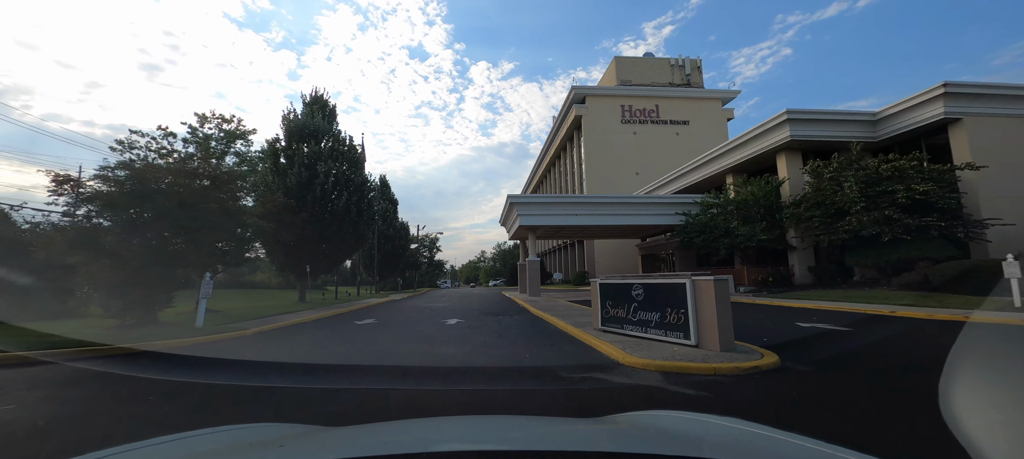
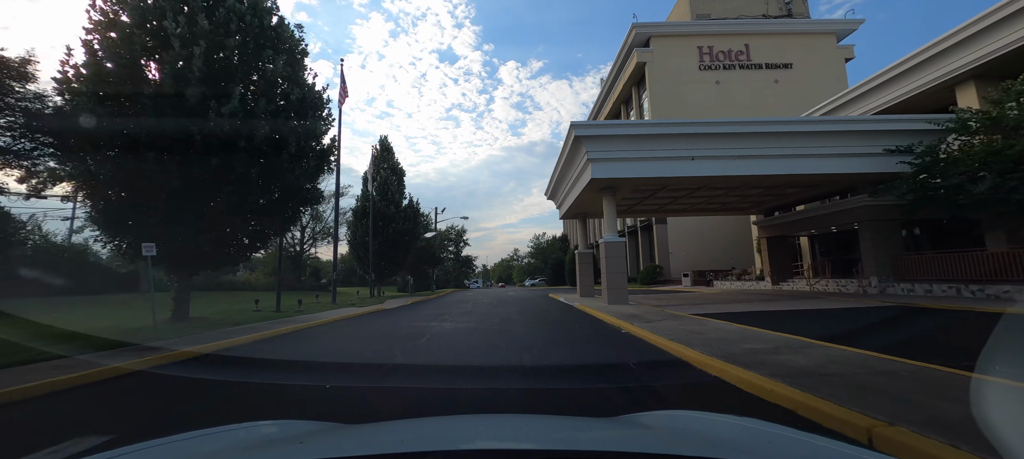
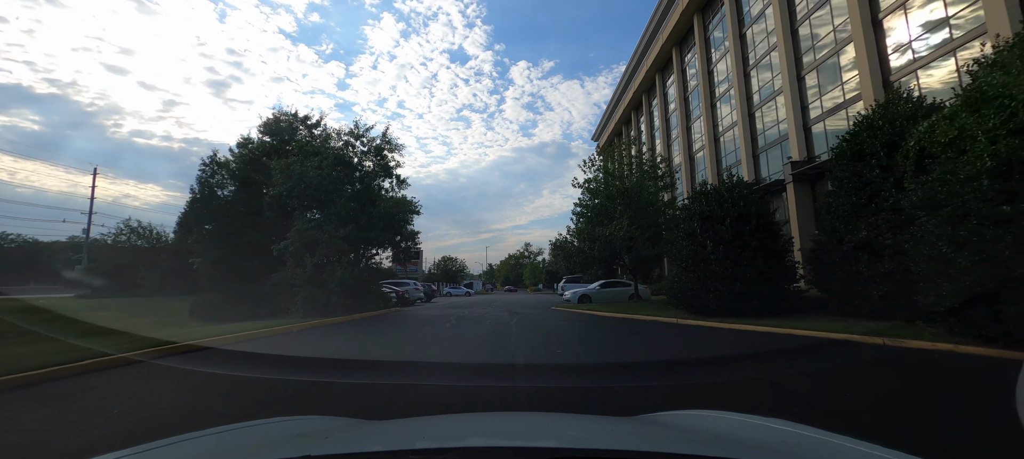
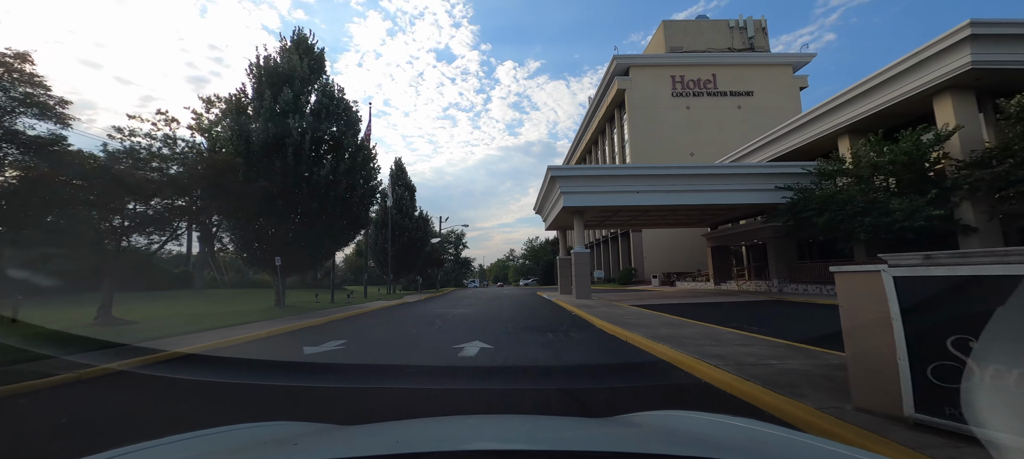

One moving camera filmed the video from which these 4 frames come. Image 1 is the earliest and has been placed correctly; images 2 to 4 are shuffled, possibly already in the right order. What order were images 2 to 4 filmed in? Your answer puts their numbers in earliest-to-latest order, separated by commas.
4, 2, 3
